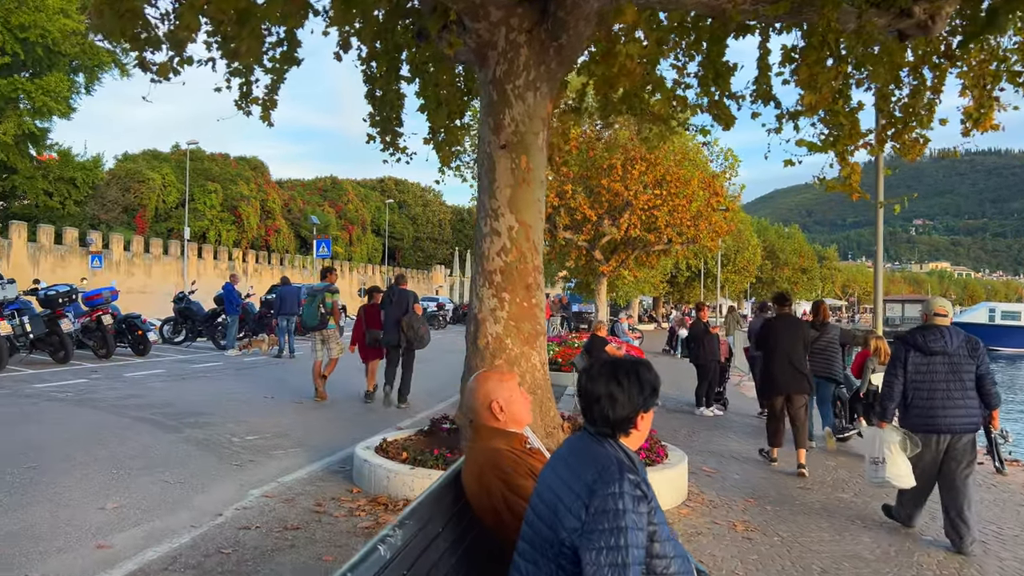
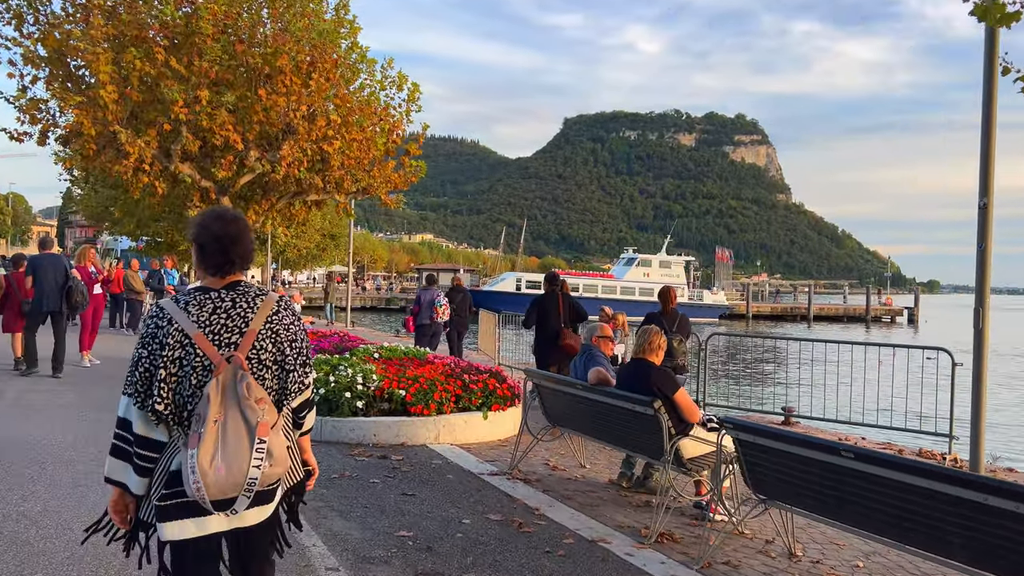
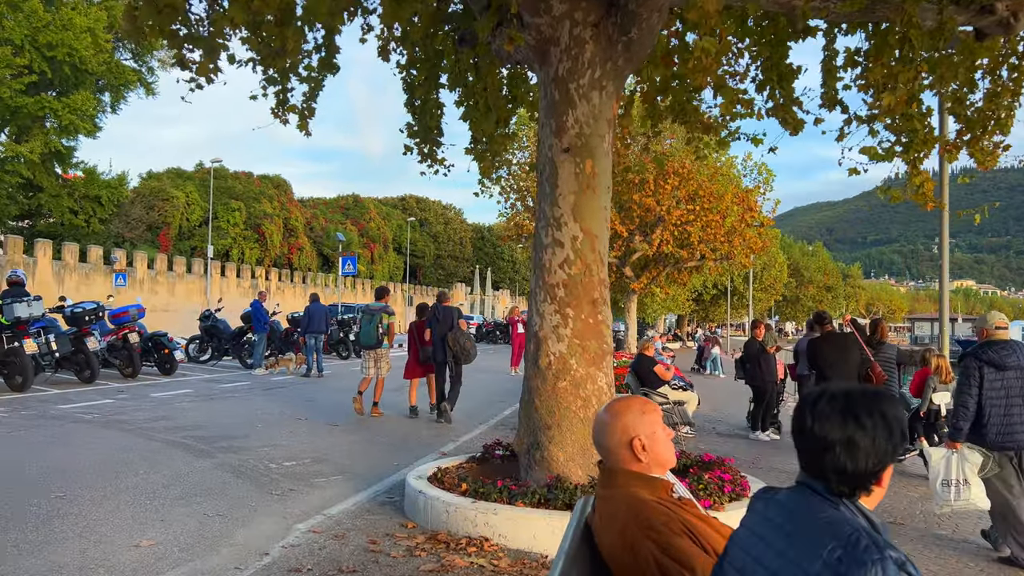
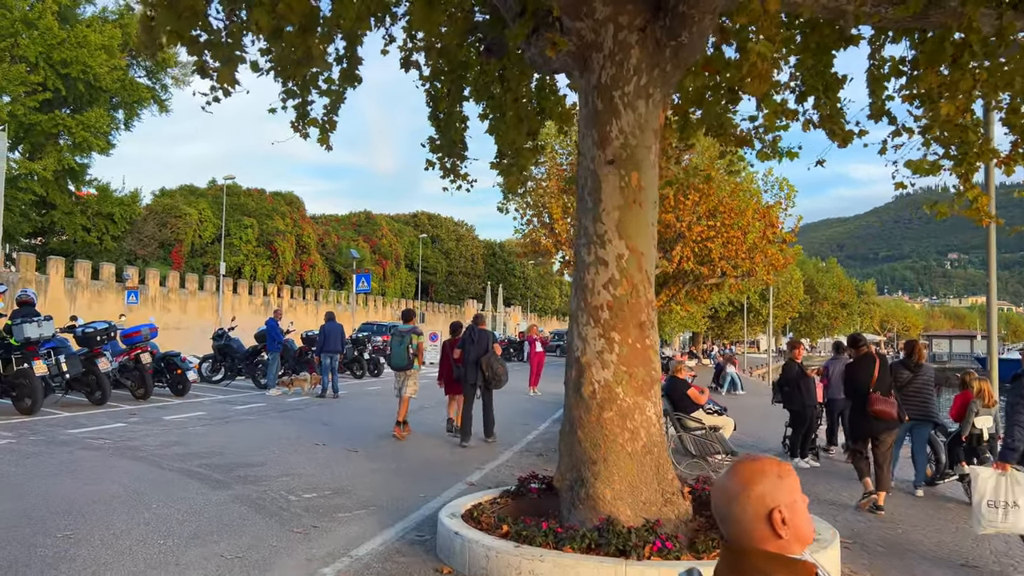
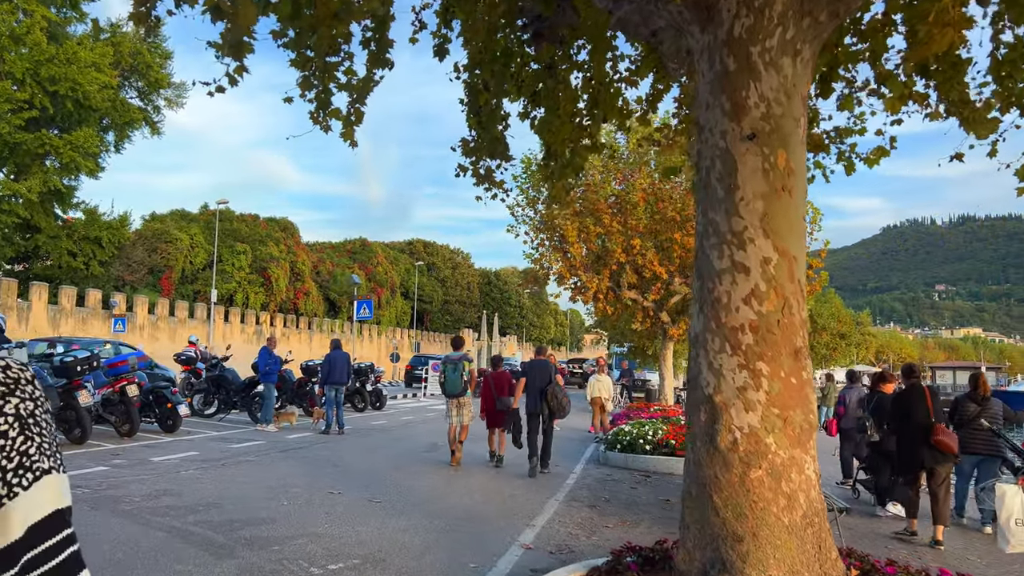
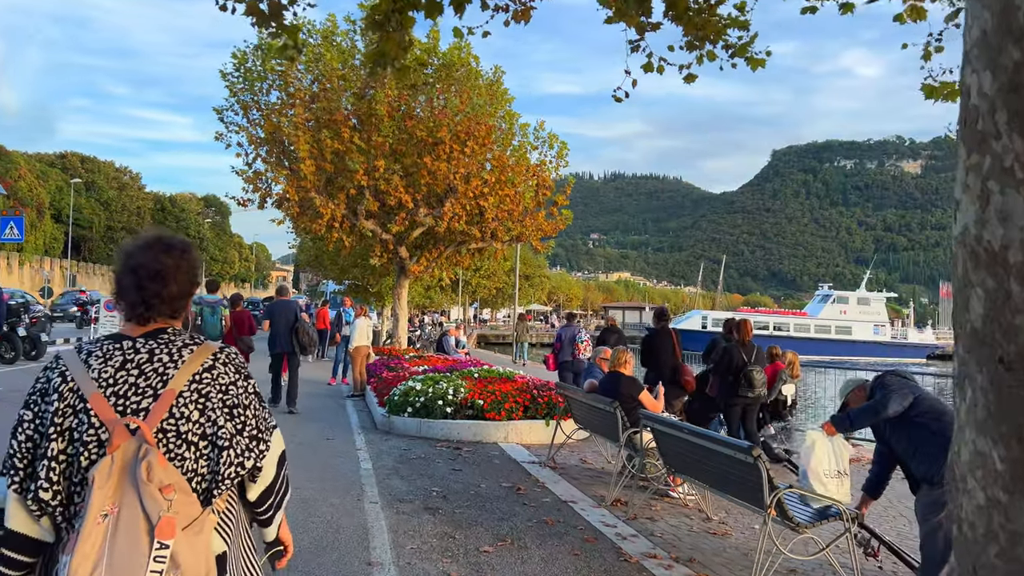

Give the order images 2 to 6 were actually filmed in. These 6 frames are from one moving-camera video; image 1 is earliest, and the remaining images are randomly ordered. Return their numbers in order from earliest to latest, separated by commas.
3, 4, 5, 6, 2
